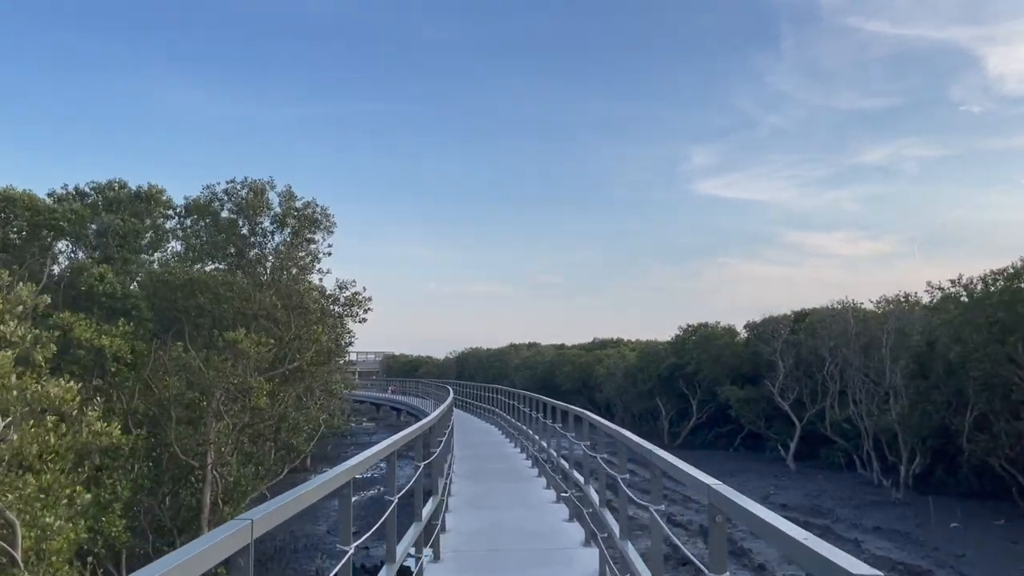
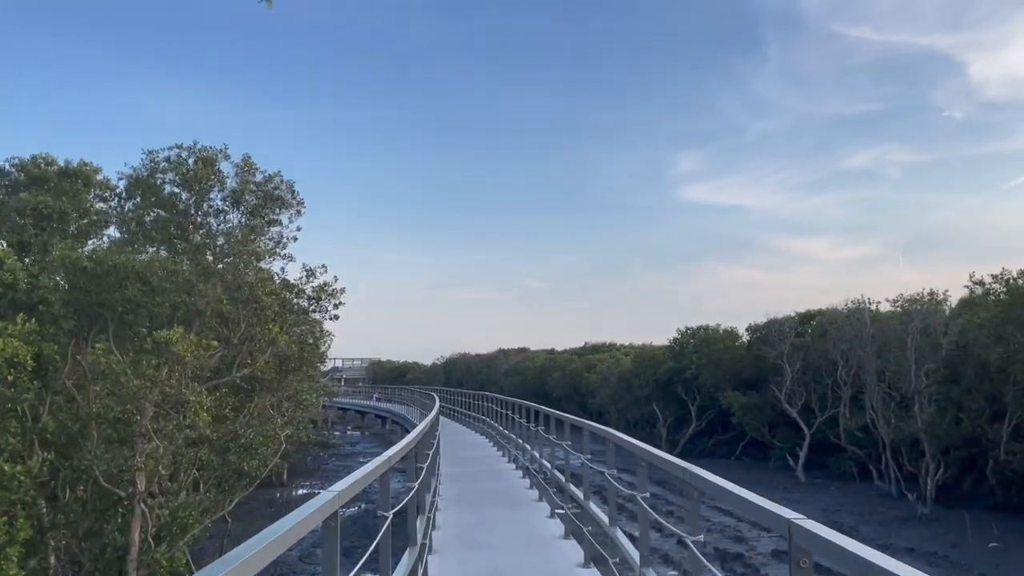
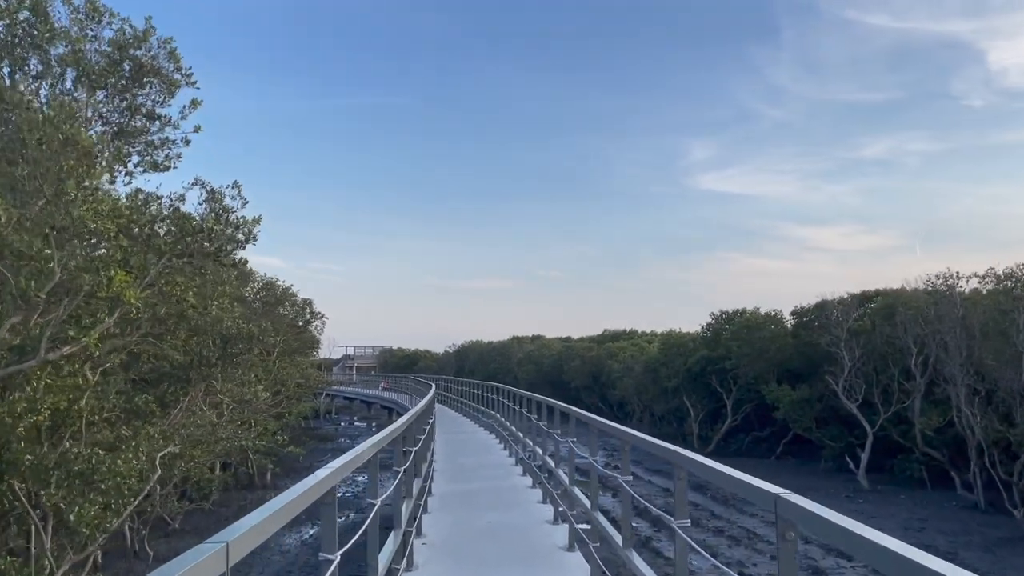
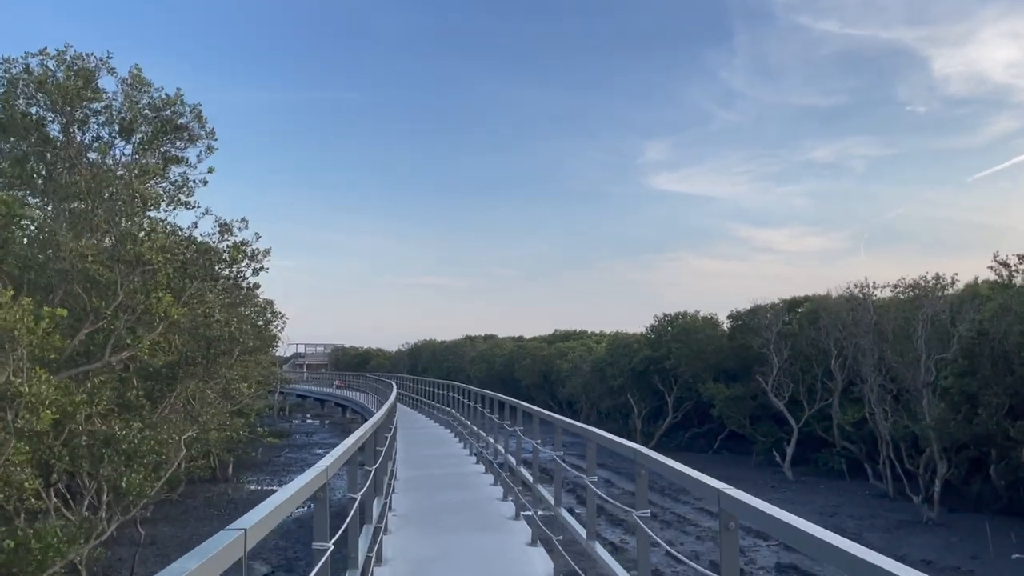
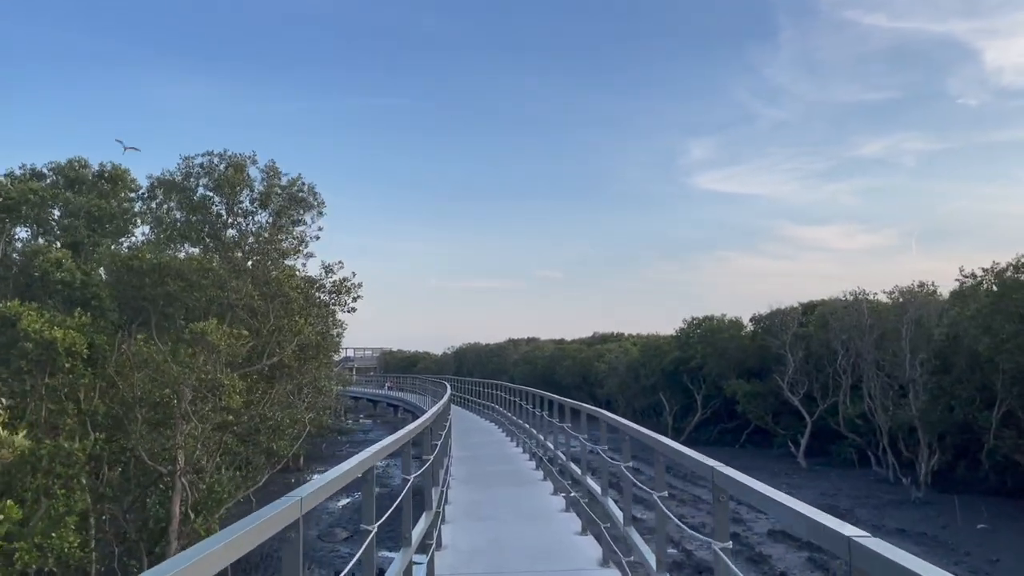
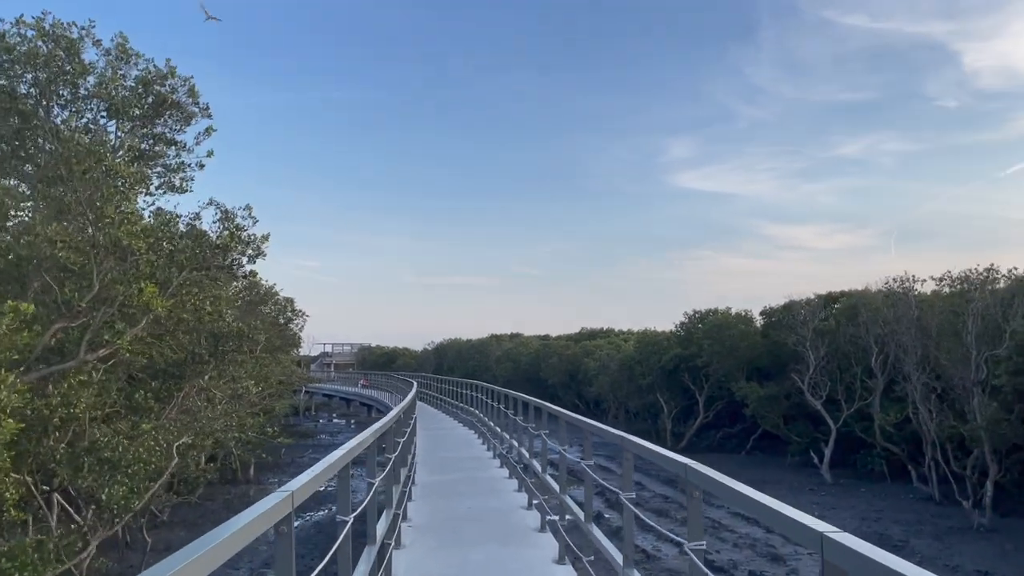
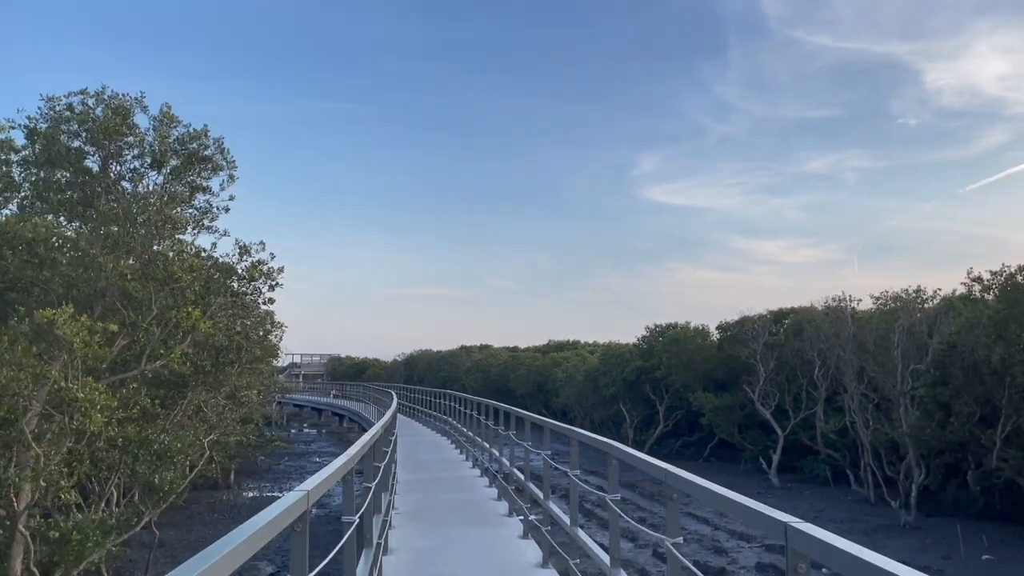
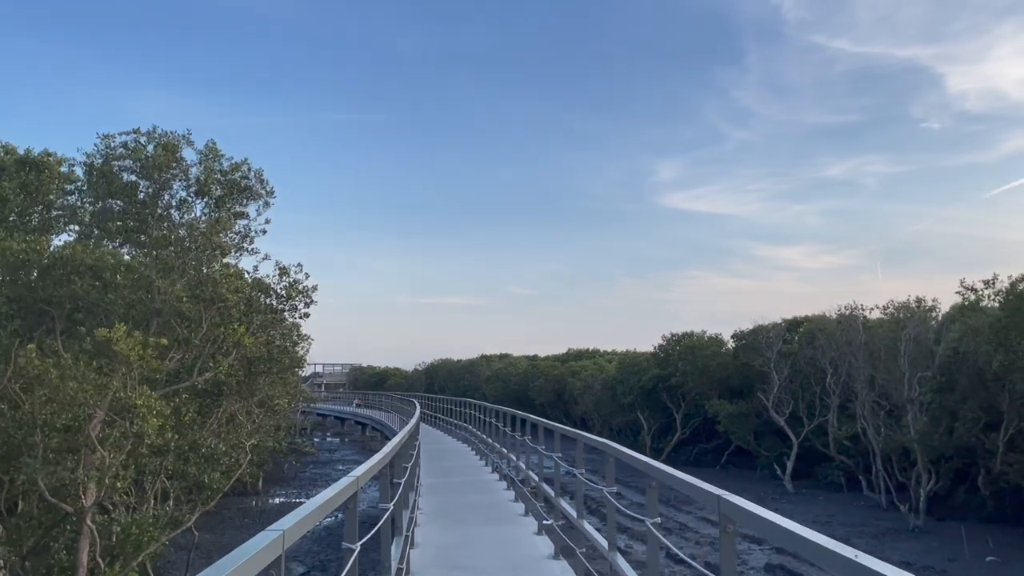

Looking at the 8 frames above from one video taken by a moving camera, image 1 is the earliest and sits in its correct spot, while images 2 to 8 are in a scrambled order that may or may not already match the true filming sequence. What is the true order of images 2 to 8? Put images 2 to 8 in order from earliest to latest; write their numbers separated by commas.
5, 2, 8, 7, 4, 6, 3
